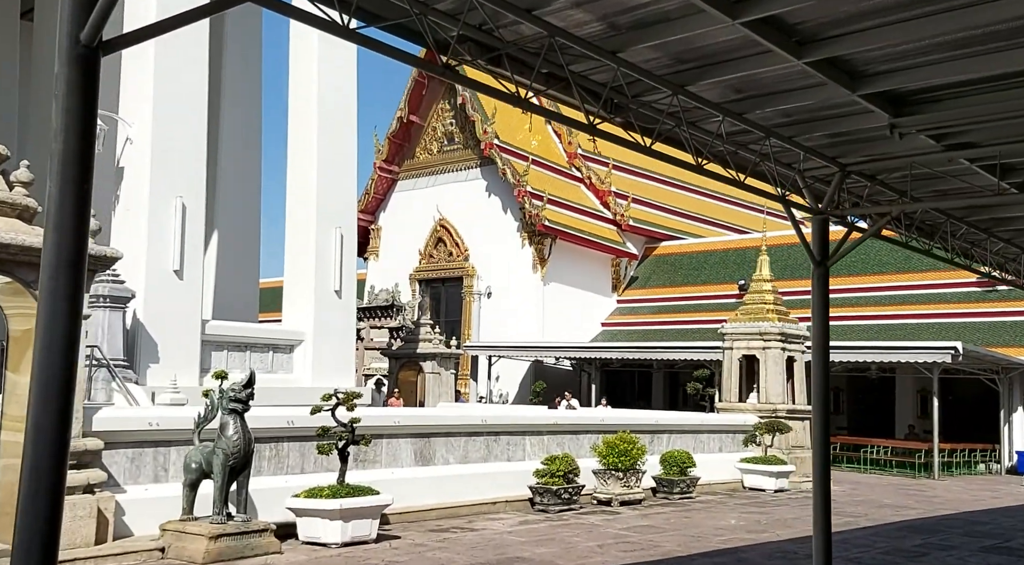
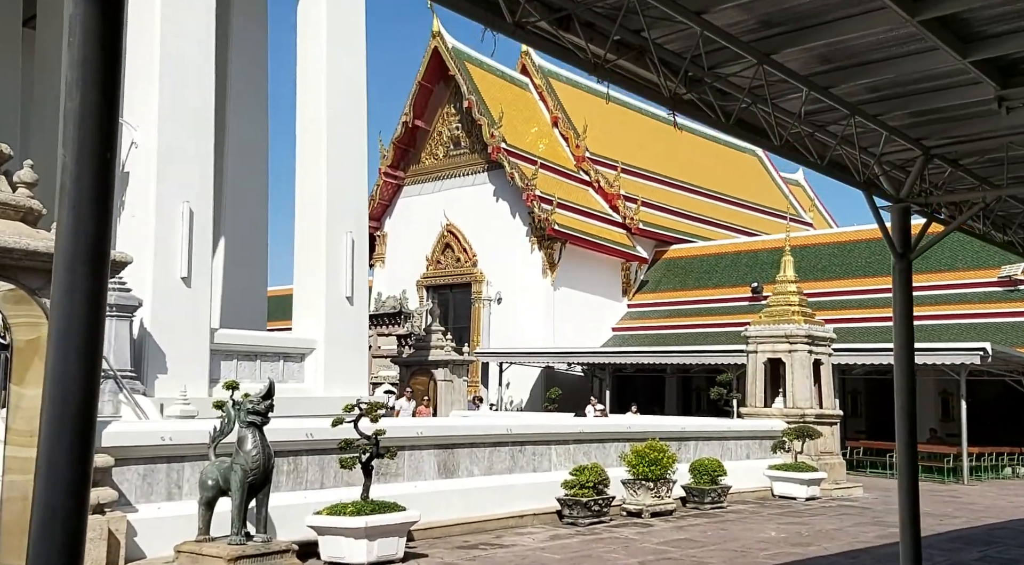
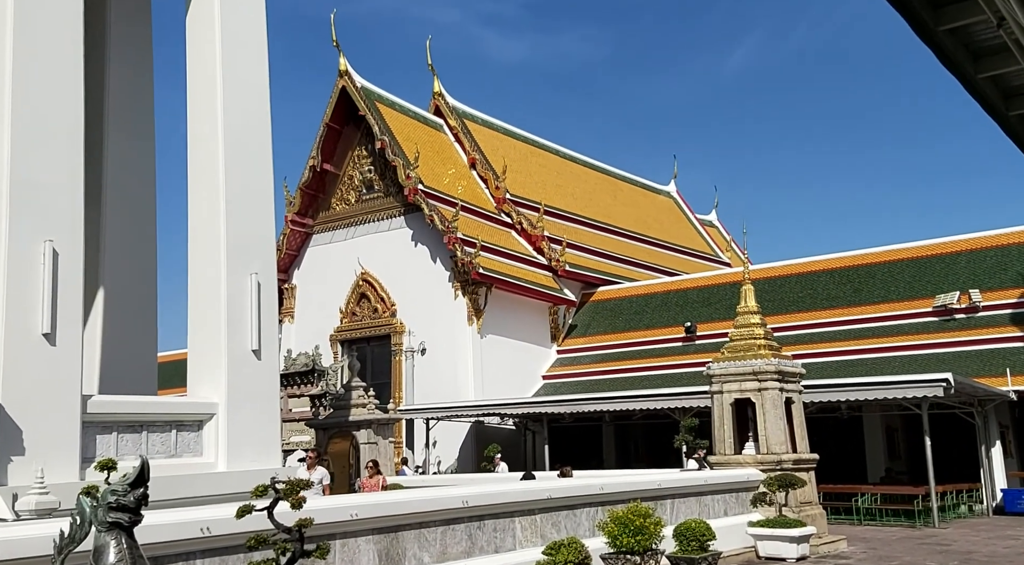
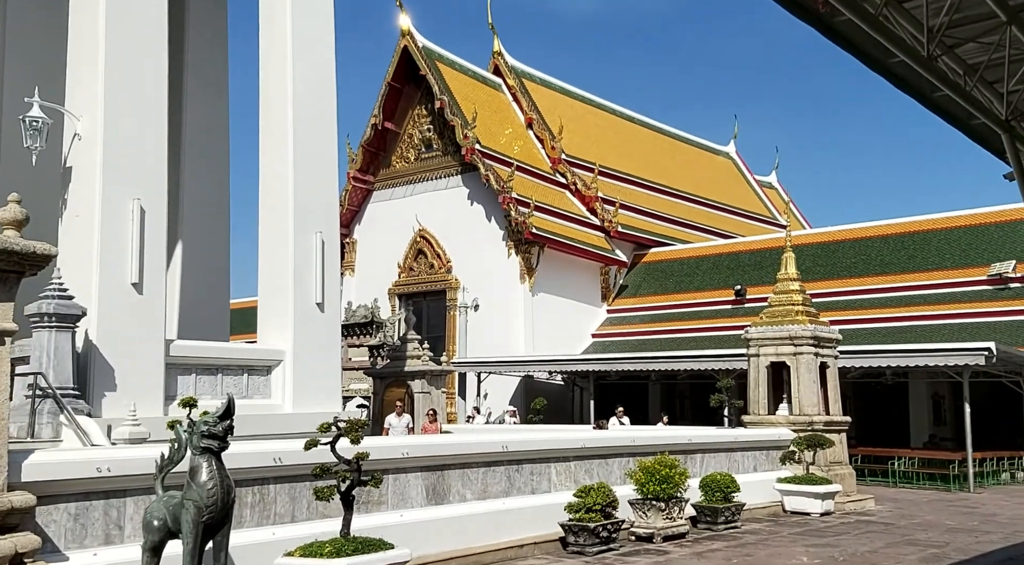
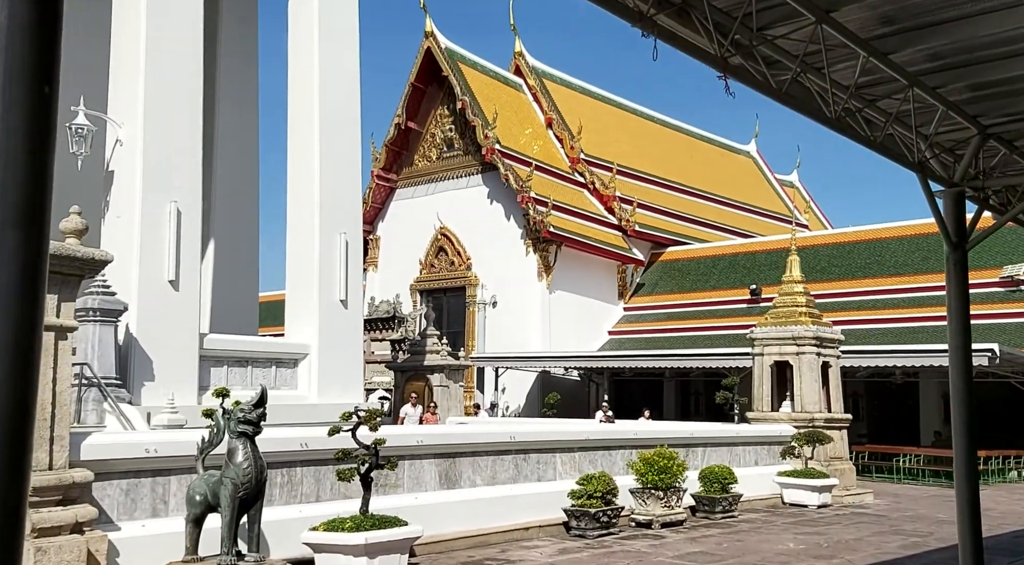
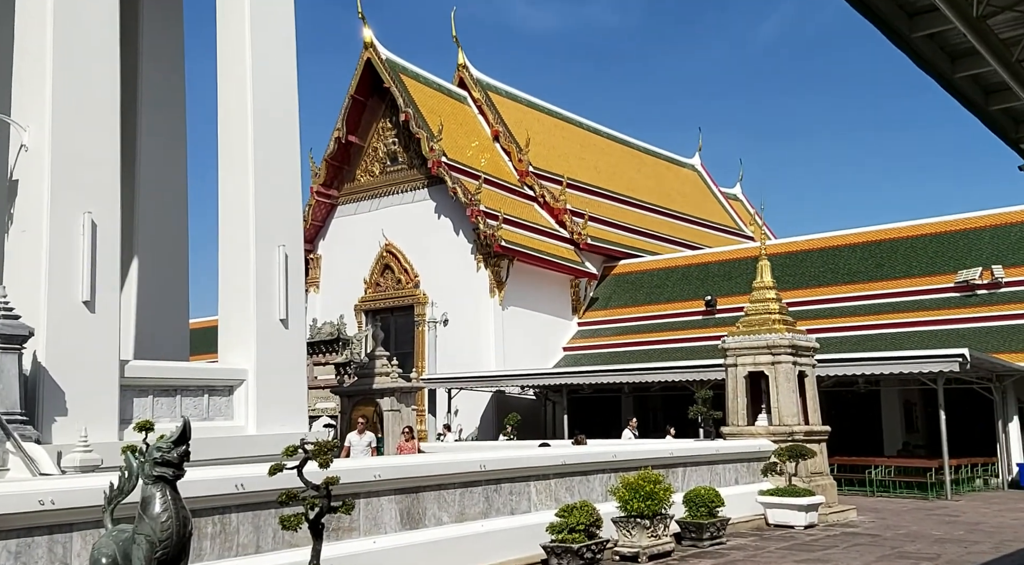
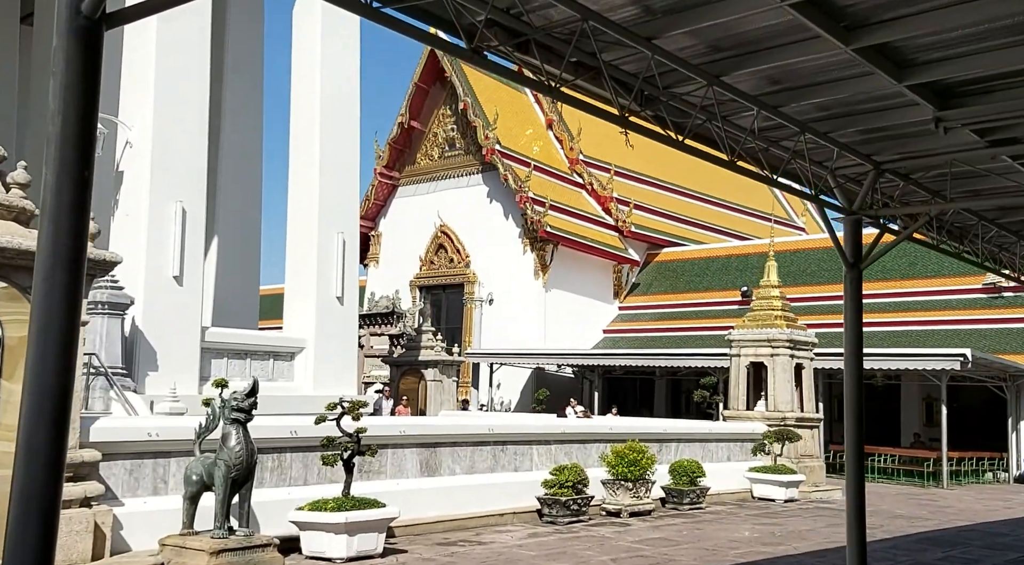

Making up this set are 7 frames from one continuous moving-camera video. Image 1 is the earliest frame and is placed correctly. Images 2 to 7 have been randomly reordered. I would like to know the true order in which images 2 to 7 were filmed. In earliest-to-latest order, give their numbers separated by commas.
7, 2, 5, 4, 6, 3
